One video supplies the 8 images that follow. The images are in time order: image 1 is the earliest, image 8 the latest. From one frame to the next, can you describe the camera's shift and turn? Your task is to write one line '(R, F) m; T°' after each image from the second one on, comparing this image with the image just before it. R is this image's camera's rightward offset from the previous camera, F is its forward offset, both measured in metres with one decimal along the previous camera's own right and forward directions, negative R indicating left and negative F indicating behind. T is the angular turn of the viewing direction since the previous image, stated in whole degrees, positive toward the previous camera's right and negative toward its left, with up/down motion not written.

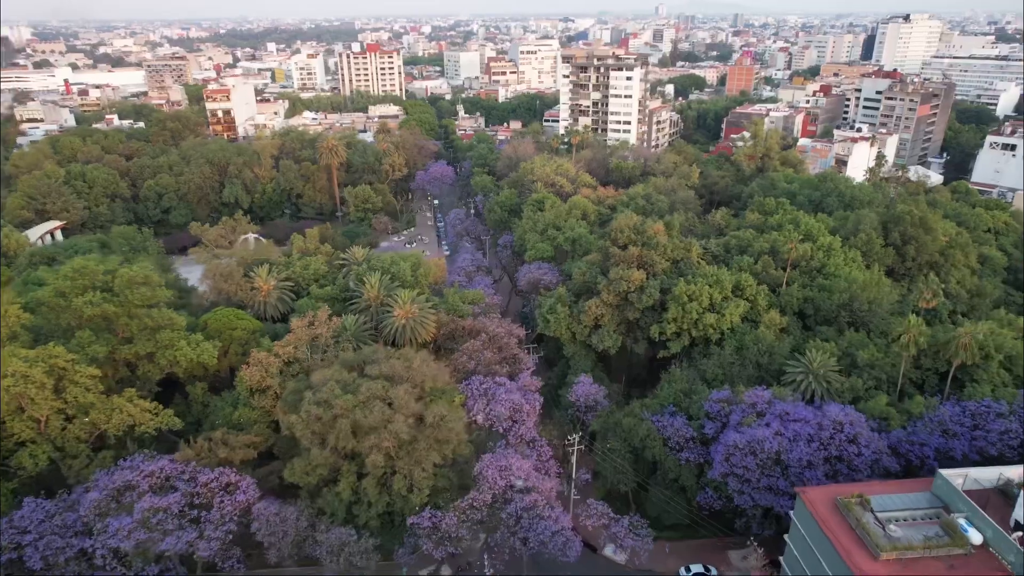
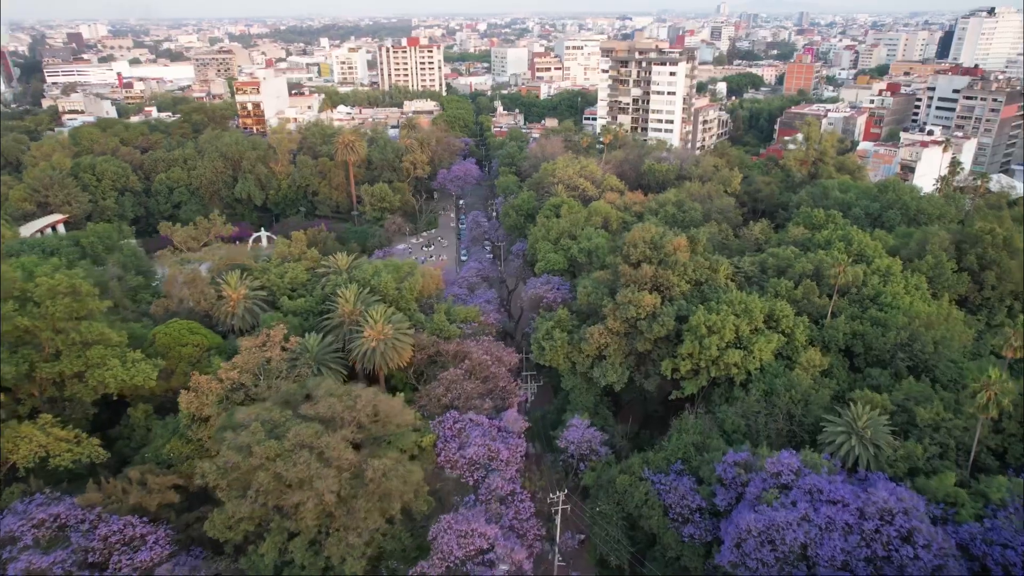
(+2.4, +4.3) m; -4°
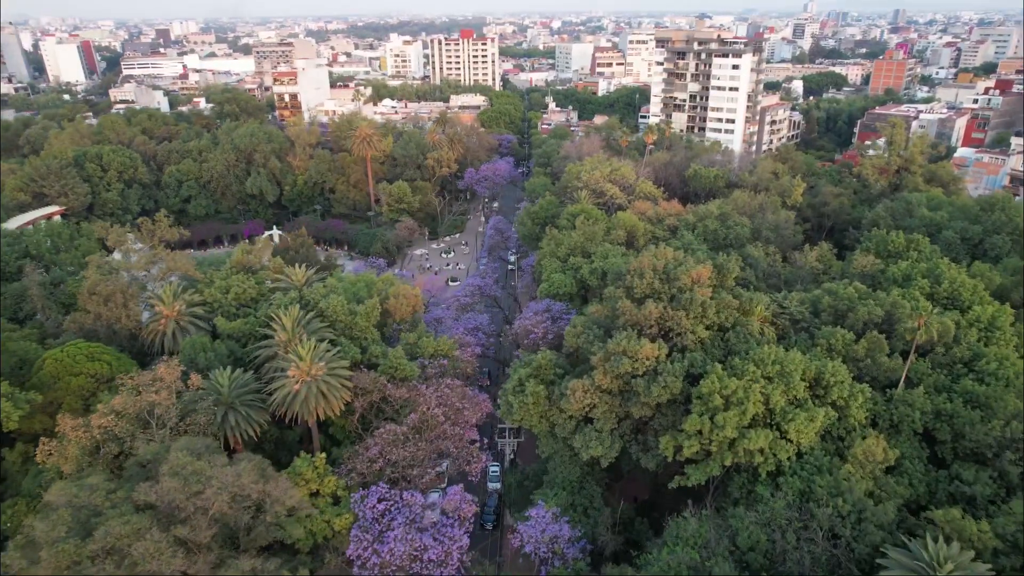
(+3.2, +5.9) m; -6°
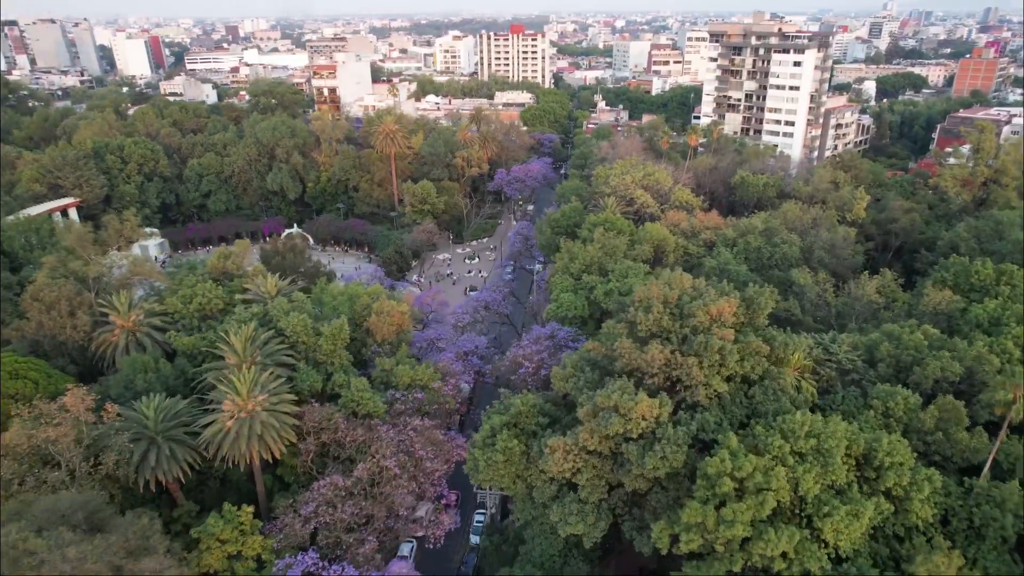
(+2.1, +3.8) m; -5°
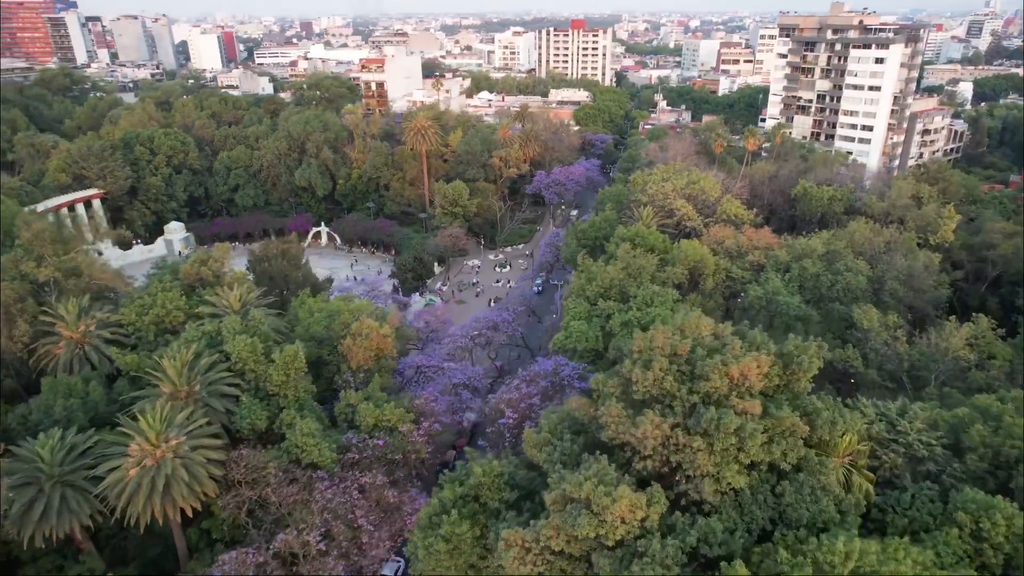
(+2.0, +3.8) m; -5°
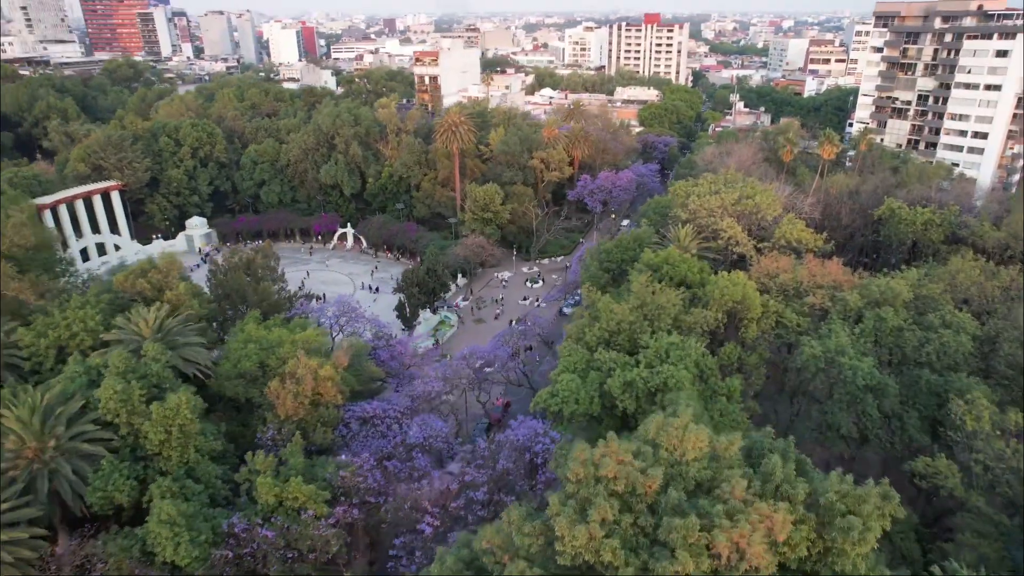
(+2.6, +4.9) m; -7°
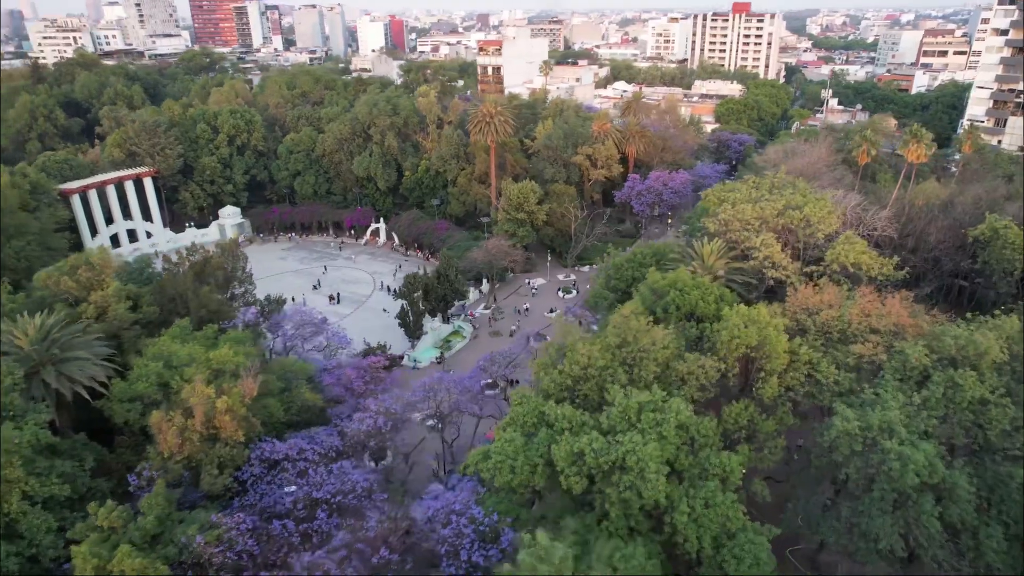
(+3.1, +4.0) m; -8°
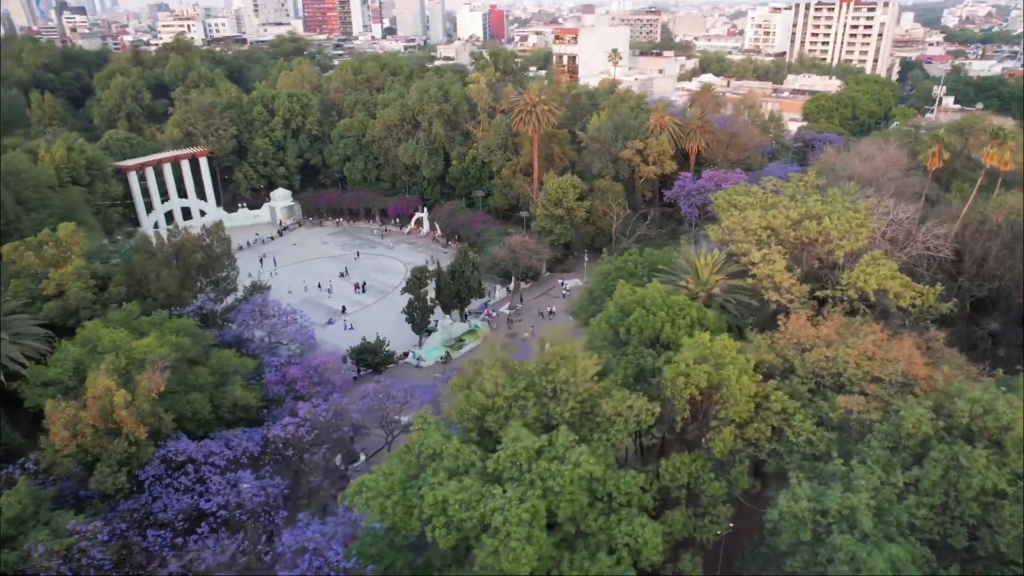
(+3.4, +2.3) m; -8°
